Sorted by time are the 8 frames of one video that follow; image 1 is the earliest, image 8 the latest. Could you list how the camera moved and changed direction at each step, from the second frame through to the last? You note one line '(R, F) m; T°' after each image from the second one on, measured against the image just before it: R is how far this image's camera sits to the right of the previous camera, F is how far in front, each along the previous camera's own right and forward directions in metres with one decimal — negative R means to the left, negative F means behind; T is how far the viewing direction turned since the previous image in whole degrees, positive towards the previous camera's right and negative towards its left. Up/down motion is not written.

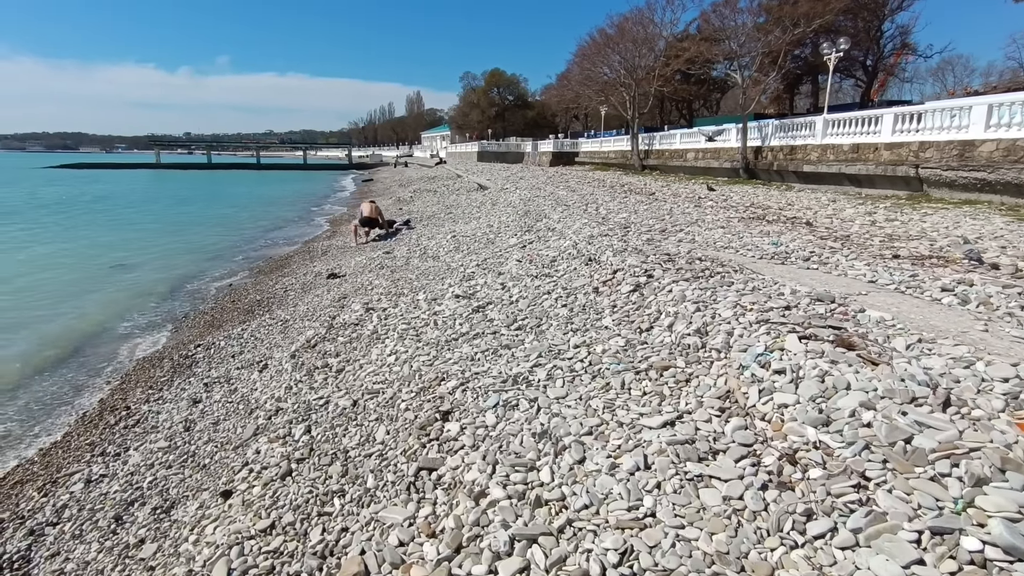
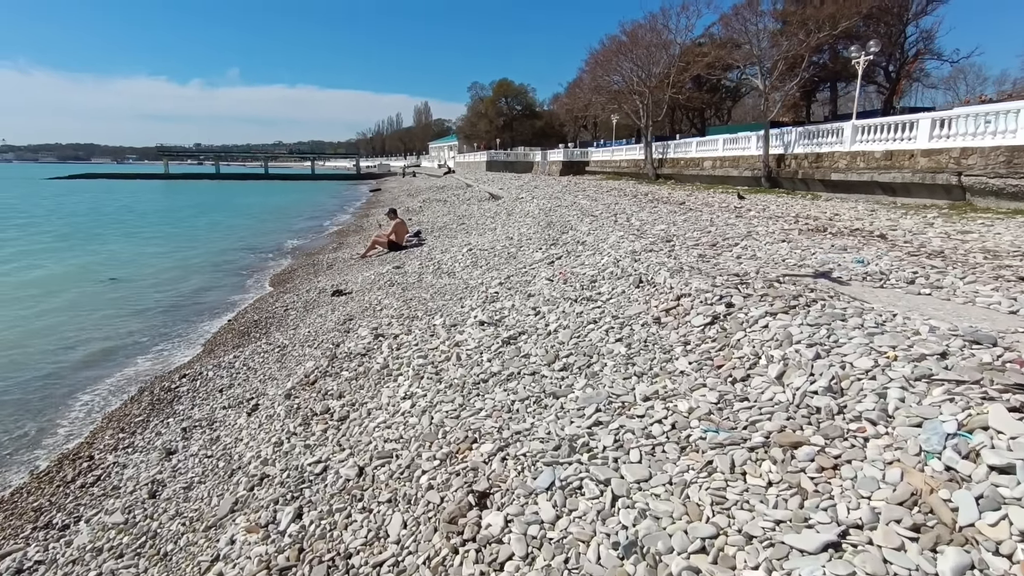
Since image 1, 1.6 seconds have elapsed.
(-0.2, +0.9) m; -1°
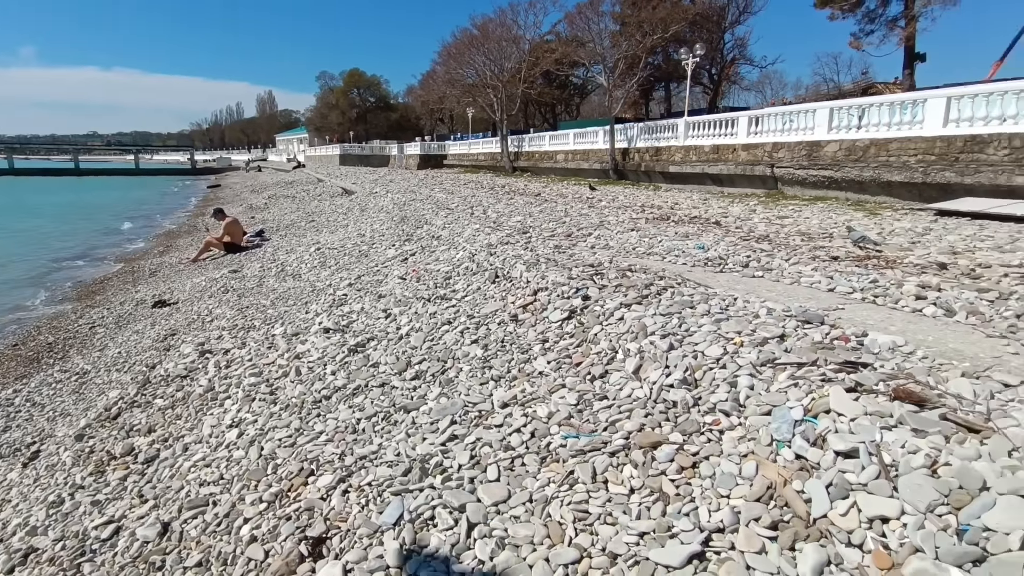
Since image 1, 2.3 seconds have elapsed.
(+0.1, +0.3) m; +13°
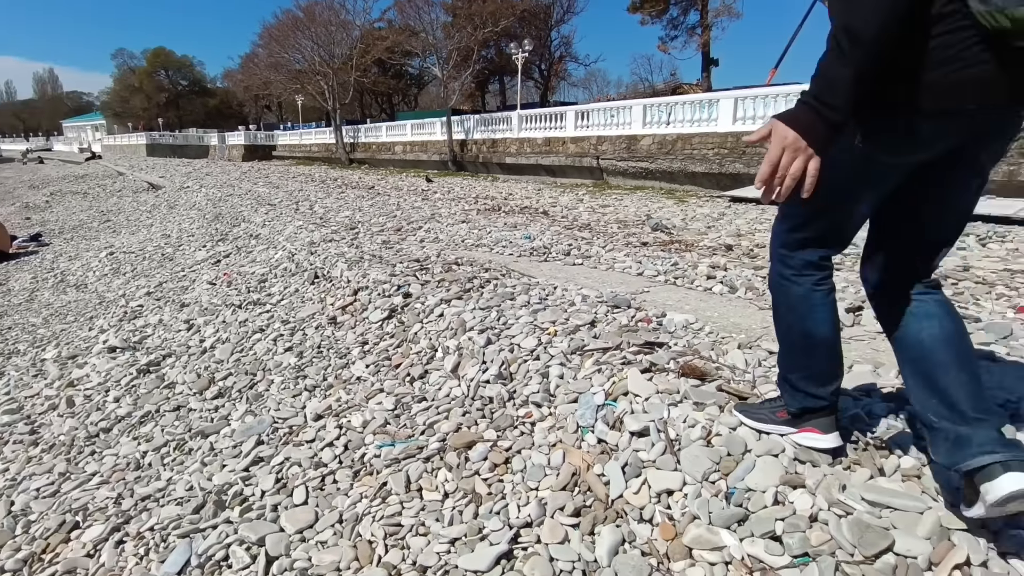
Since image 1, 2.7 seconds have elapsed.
(+0.2, +0.1) m; +15°
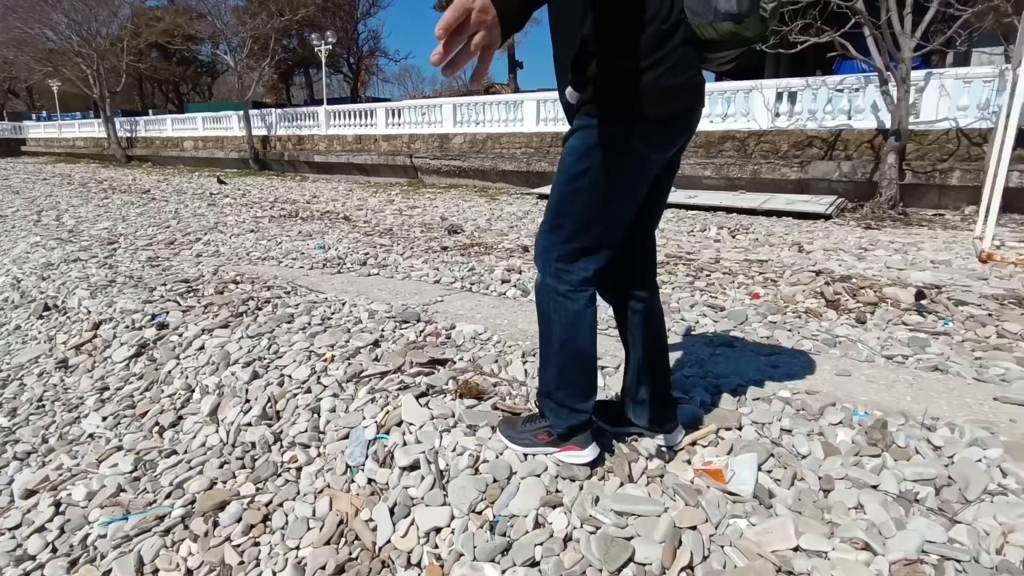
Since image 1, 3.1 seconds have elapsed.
(+0.2, +0.1) m; +17°
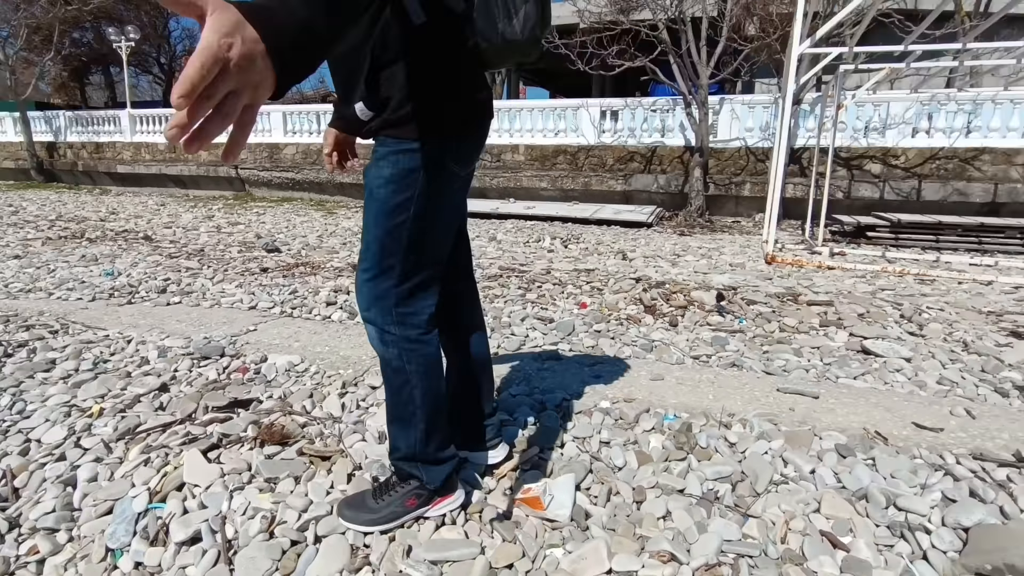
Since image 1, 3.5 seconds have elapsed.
(+0.1, +0.1) m; +15°
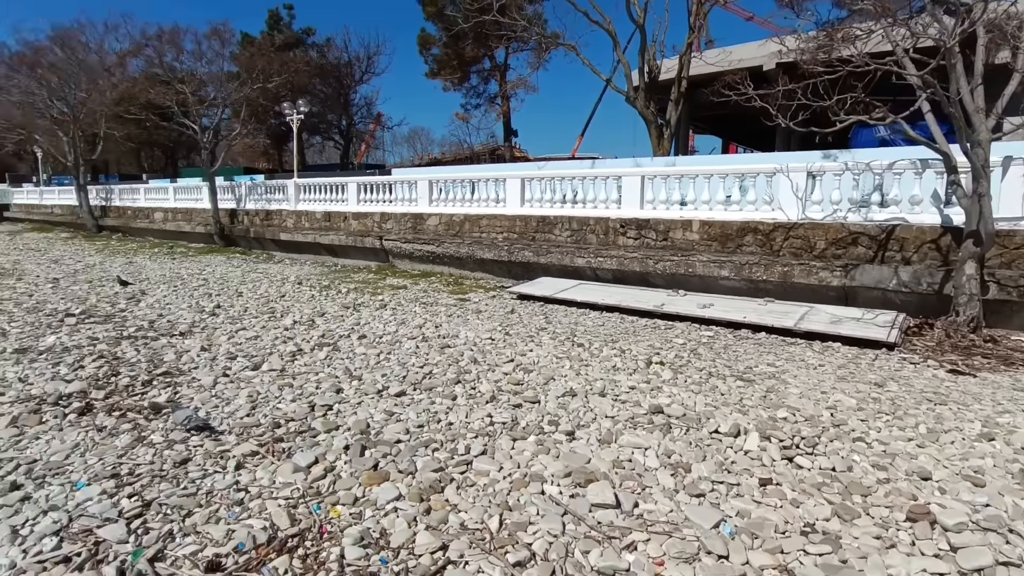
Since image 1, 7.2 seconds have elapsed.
(-0.2, +2.5) m; -16°
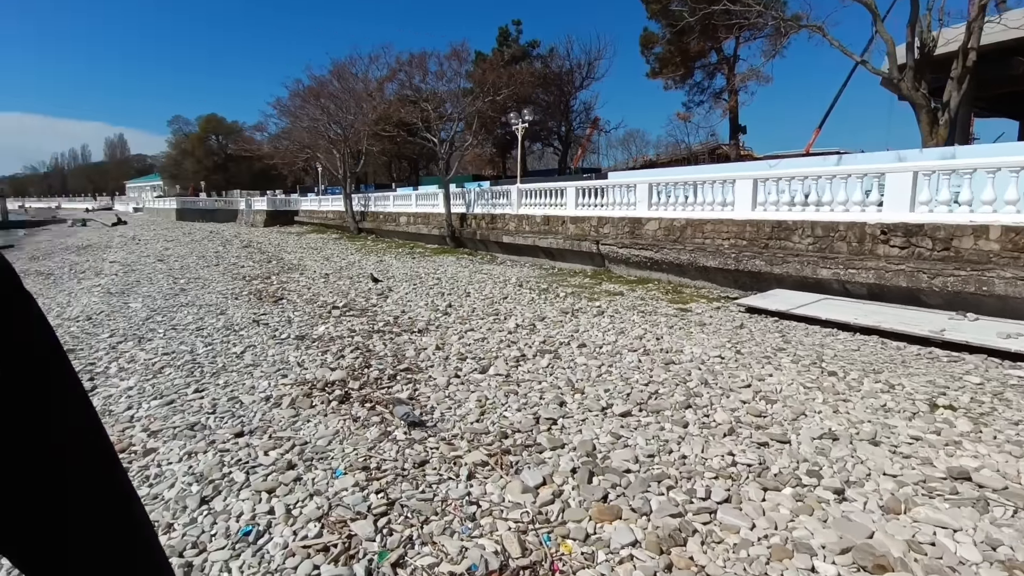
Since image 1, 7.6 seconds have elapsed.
(-0.2, +0.3) m; -21°
